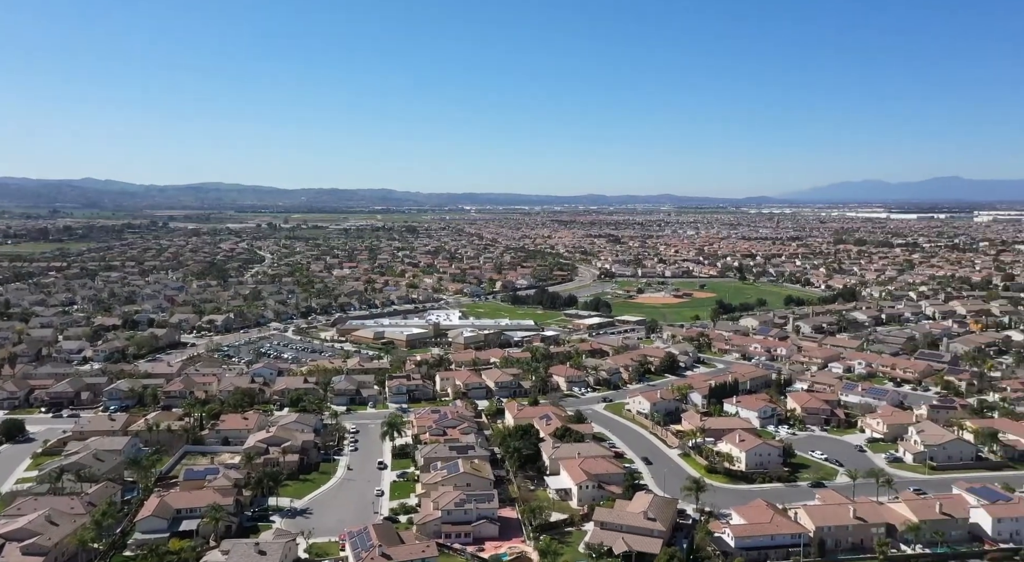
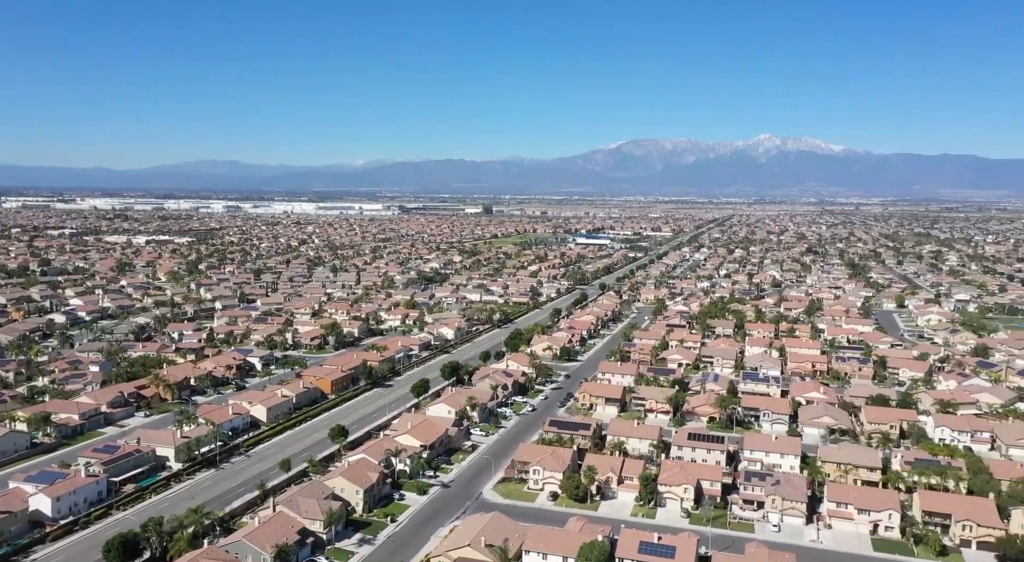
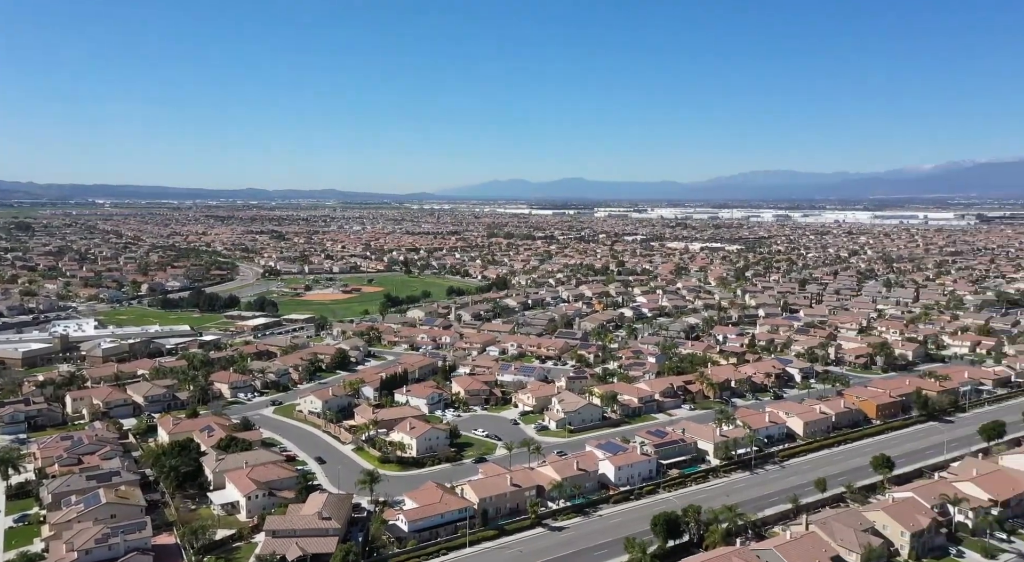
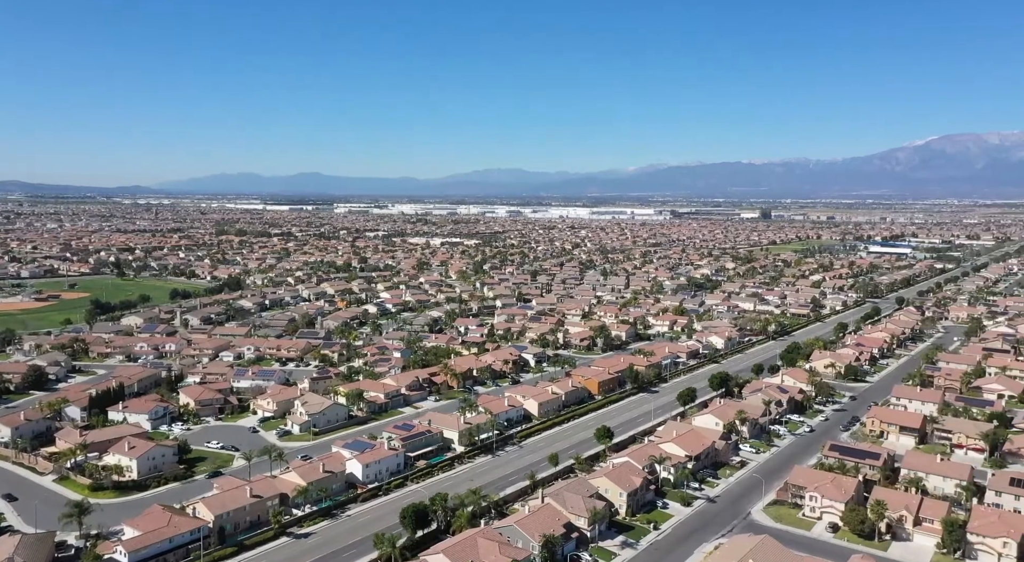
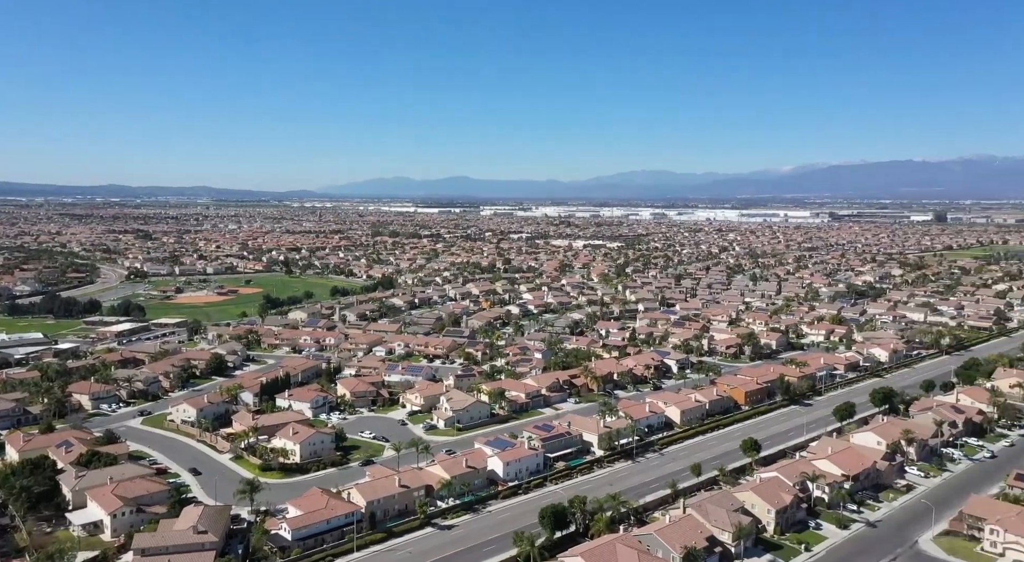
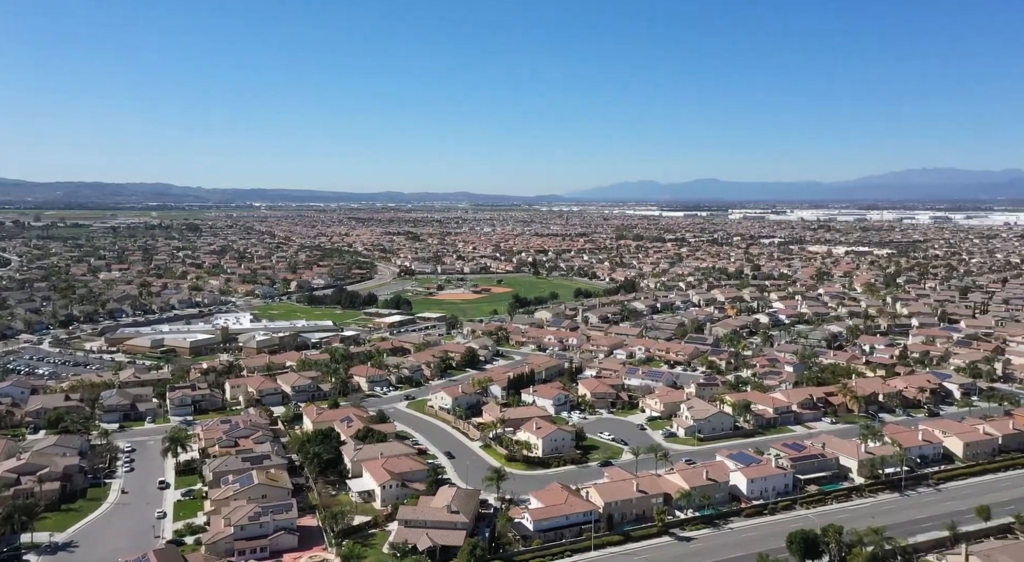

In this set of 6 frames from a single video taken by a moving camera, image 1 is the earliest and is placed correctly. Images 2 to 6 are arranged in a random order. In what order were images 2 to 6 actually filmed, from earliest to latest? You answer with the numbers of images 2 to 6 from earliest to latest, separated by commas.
6, 3, 5, 4, 2
